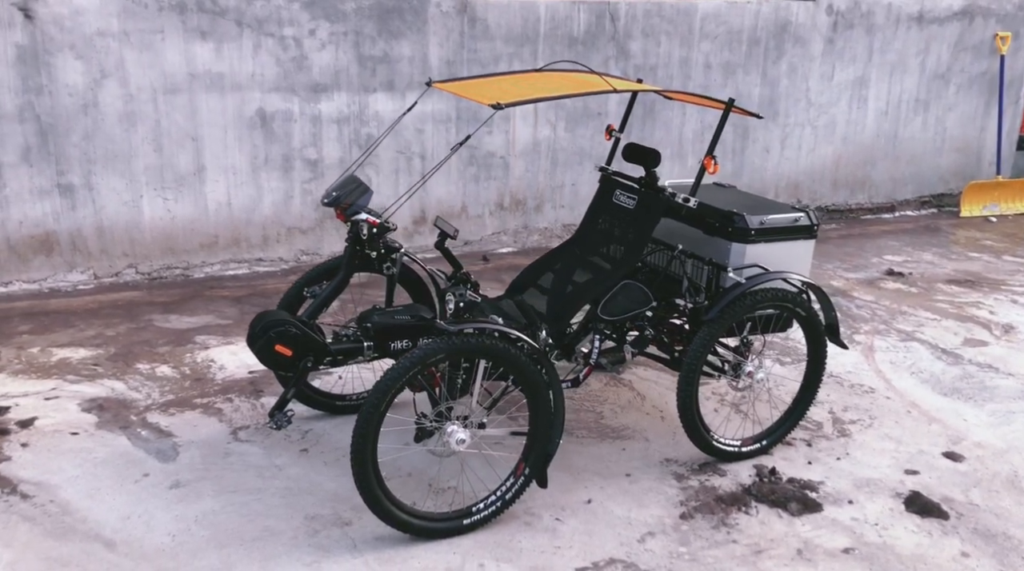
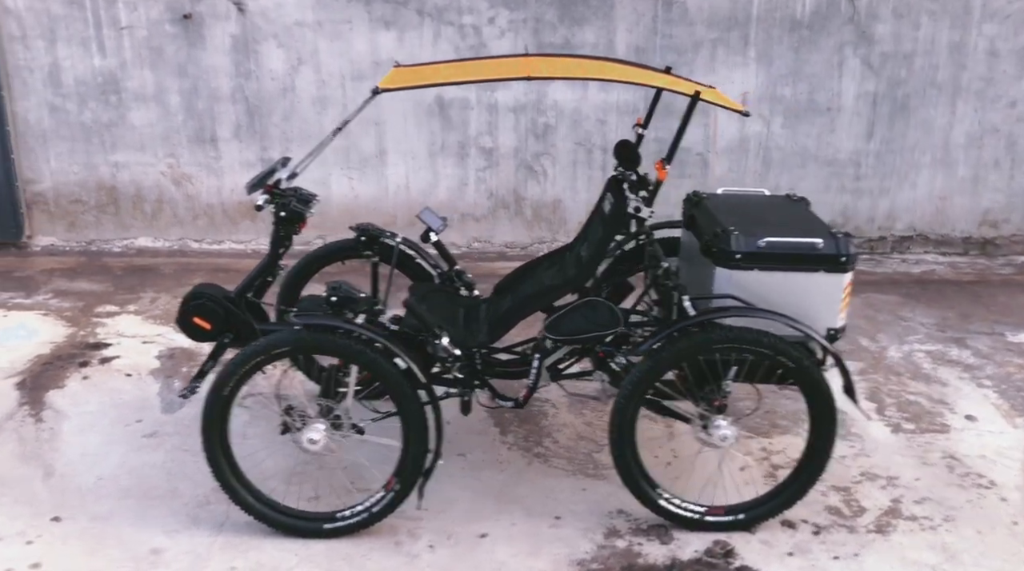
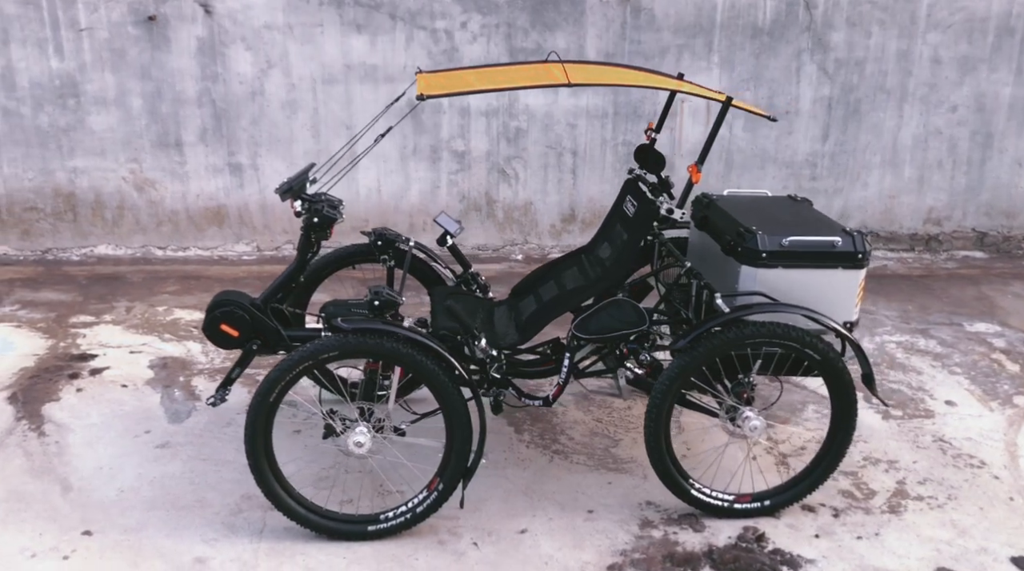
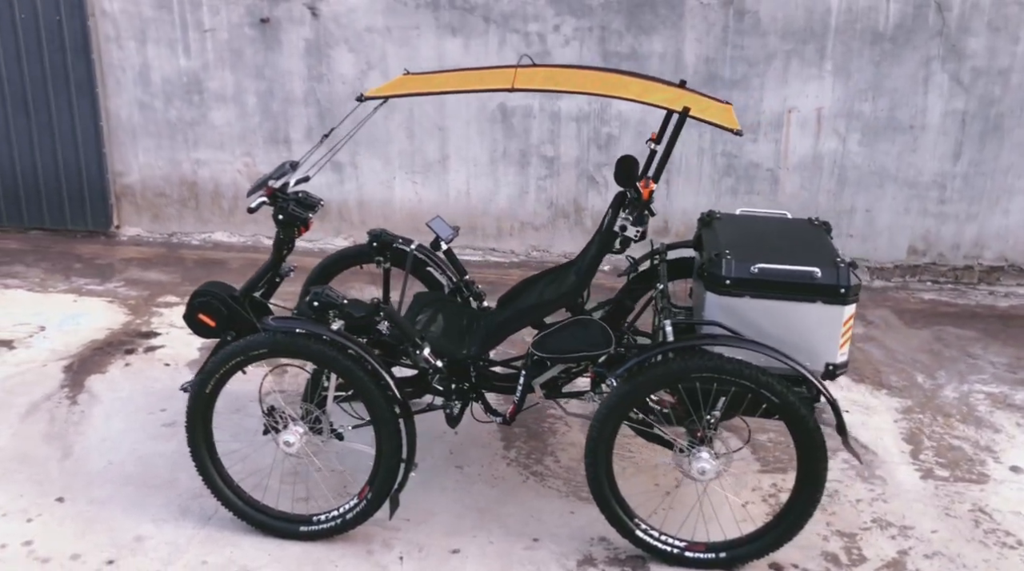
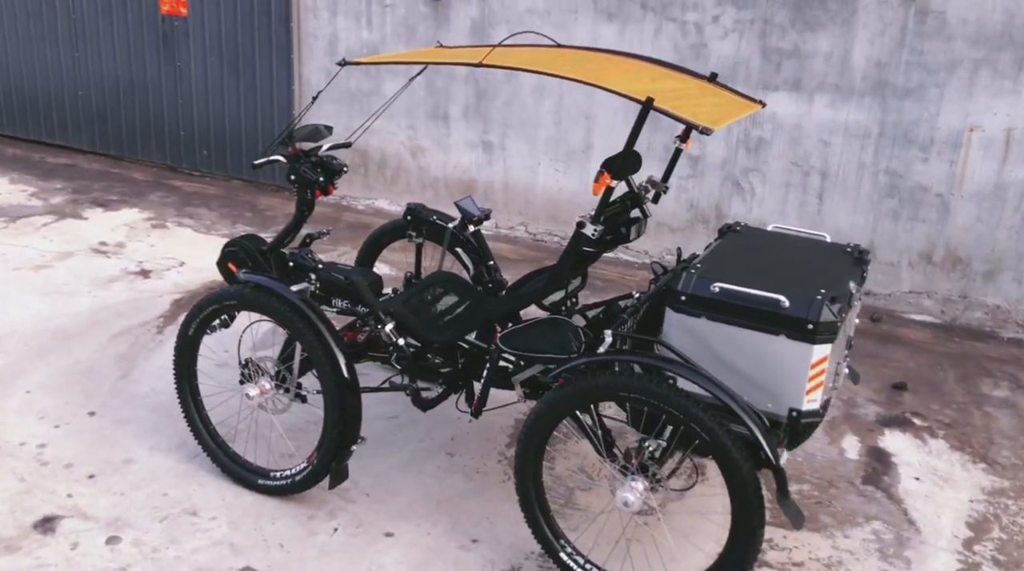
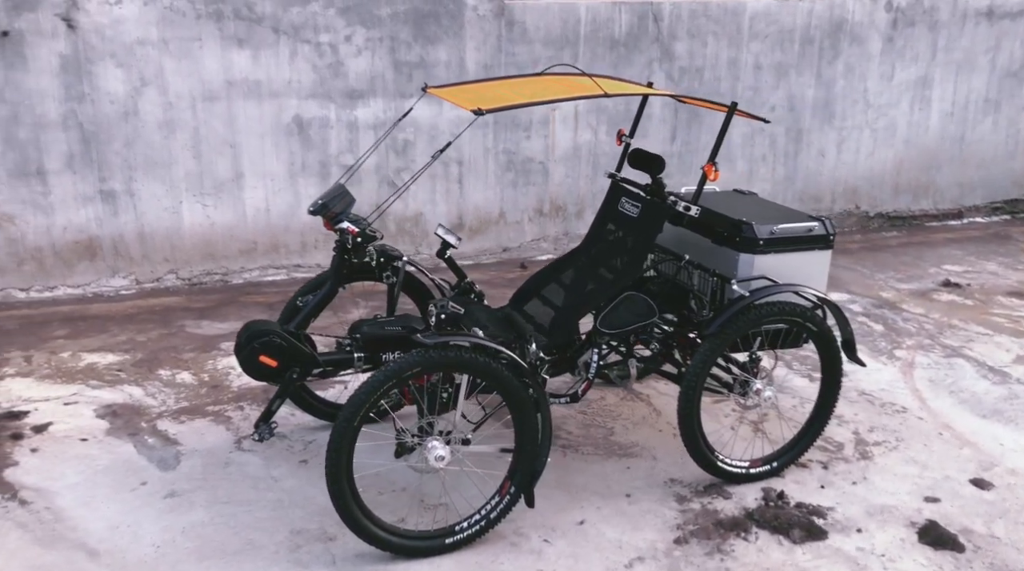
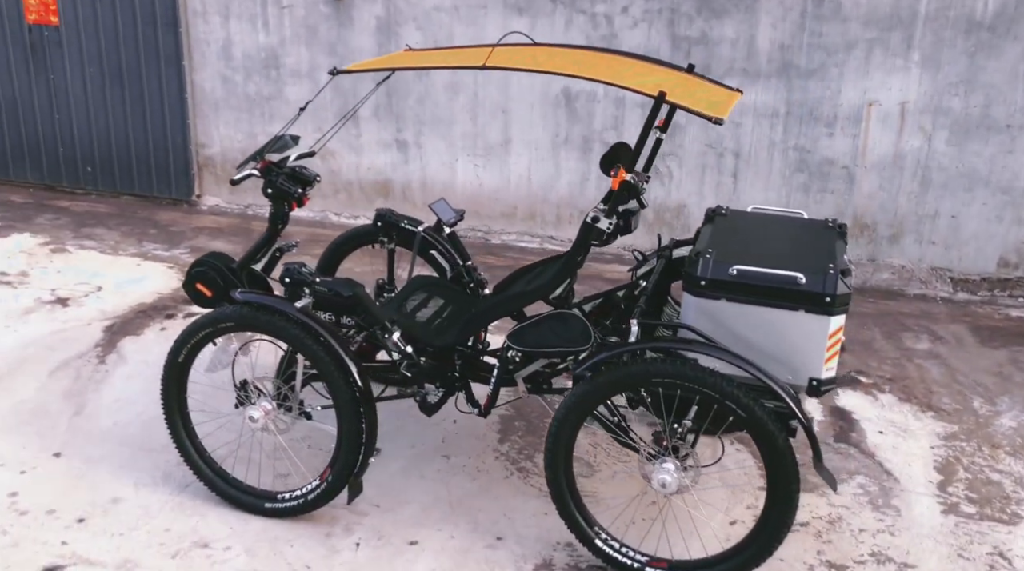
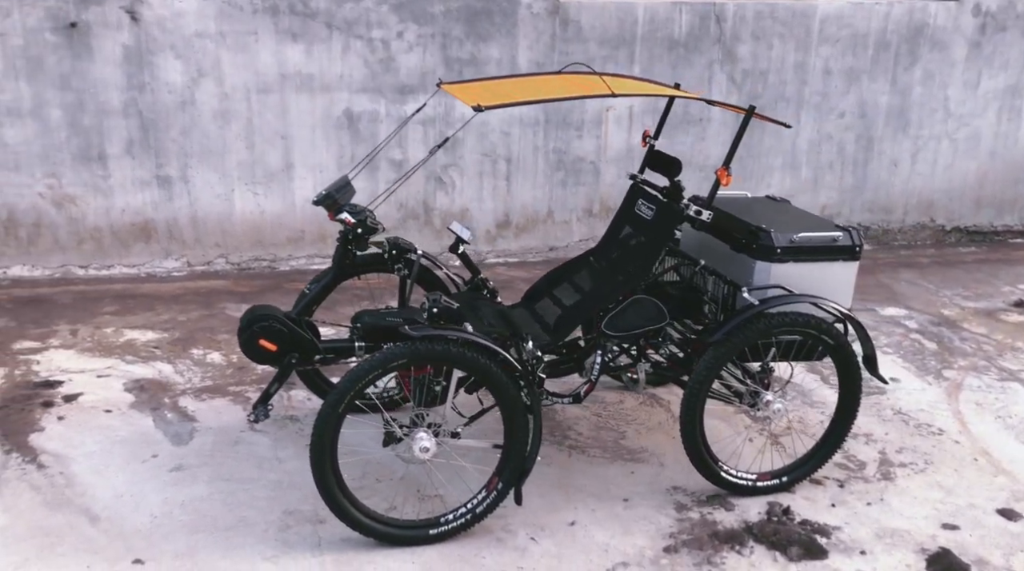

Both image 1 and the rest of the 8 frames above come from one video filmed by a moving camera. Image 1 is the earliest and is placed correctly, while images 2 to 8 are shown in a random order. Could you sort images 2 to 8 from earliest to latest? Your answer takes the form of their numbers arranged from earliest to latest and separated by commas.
6, 8, 3, 2, 4, 7, 5
